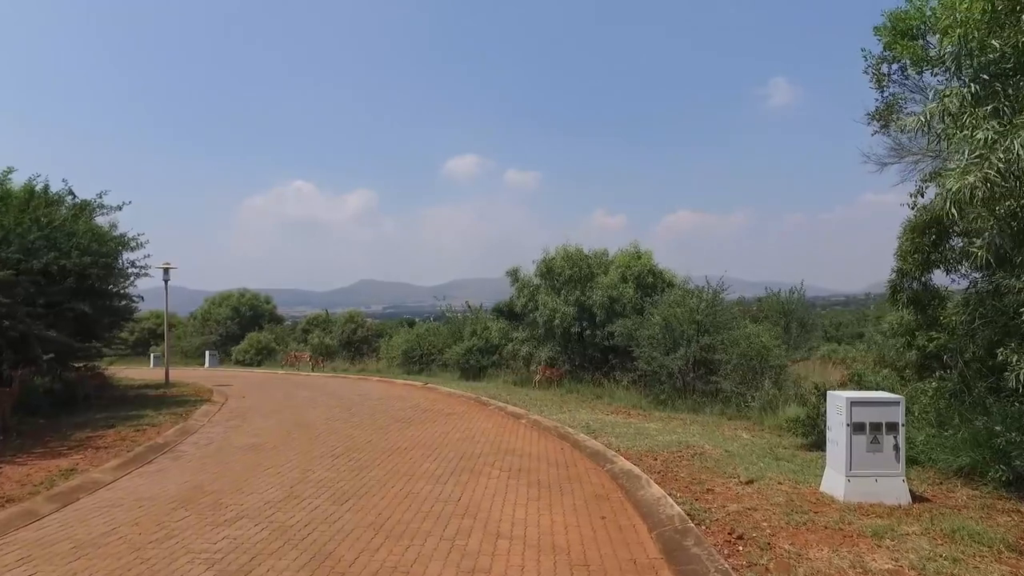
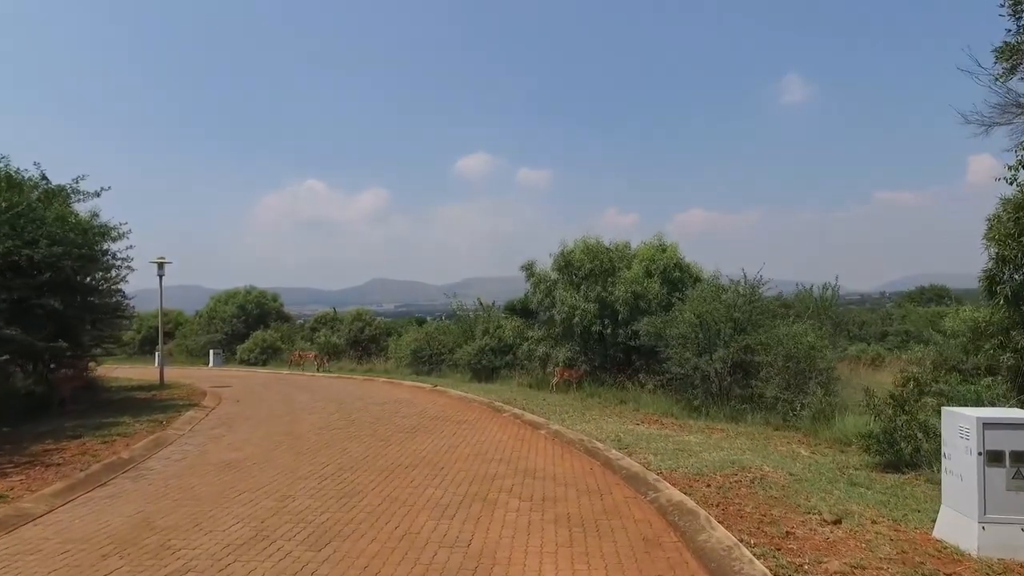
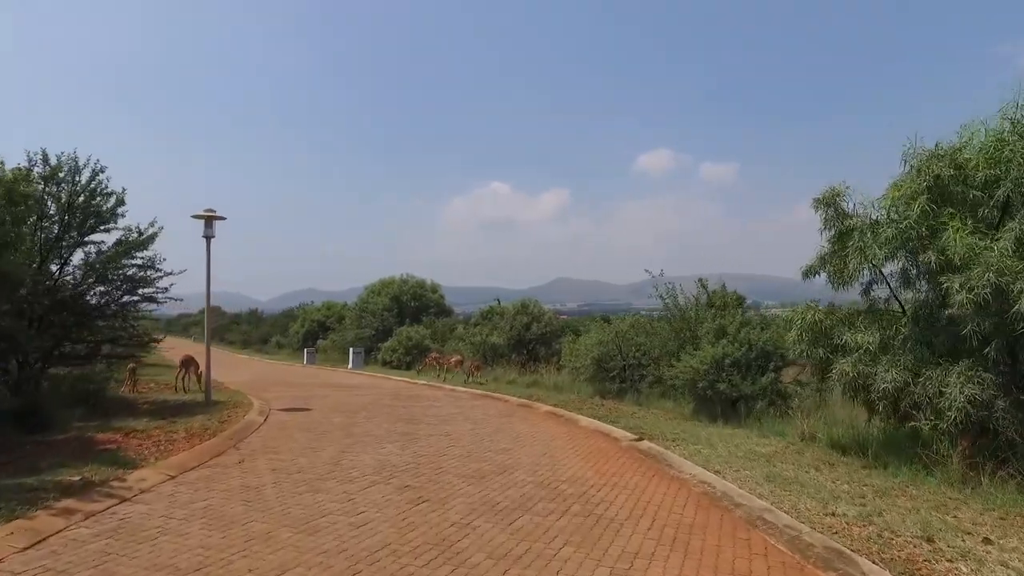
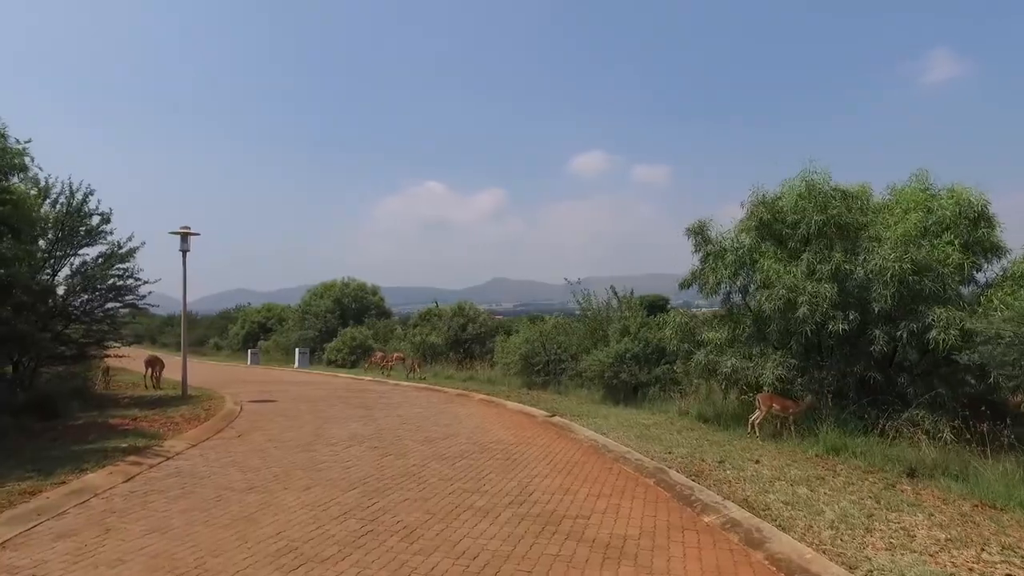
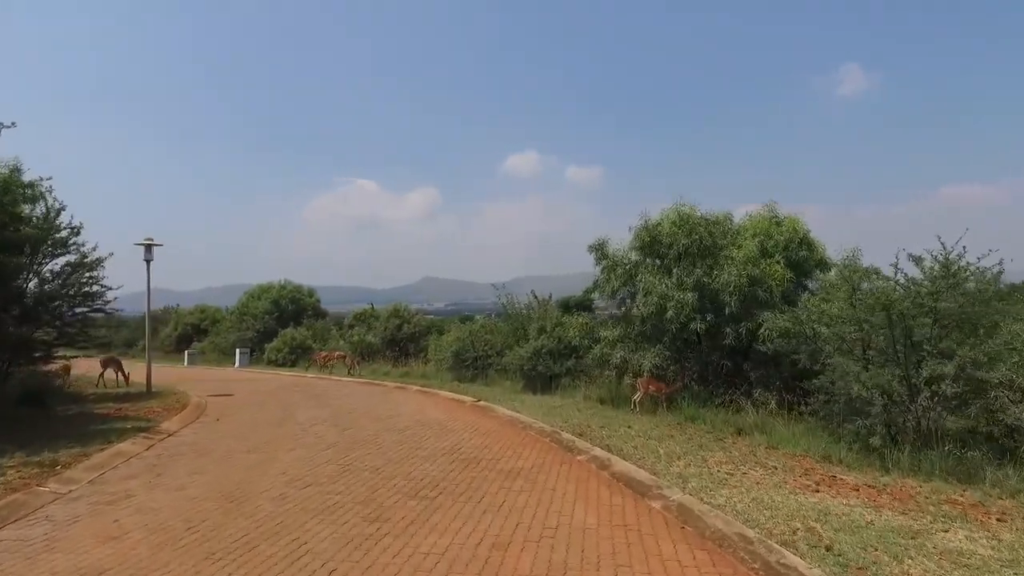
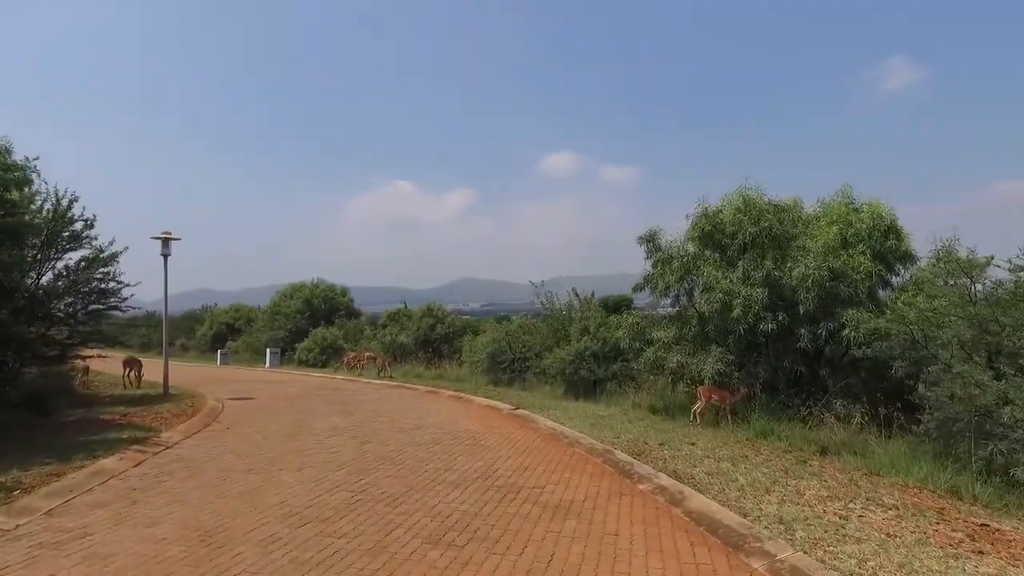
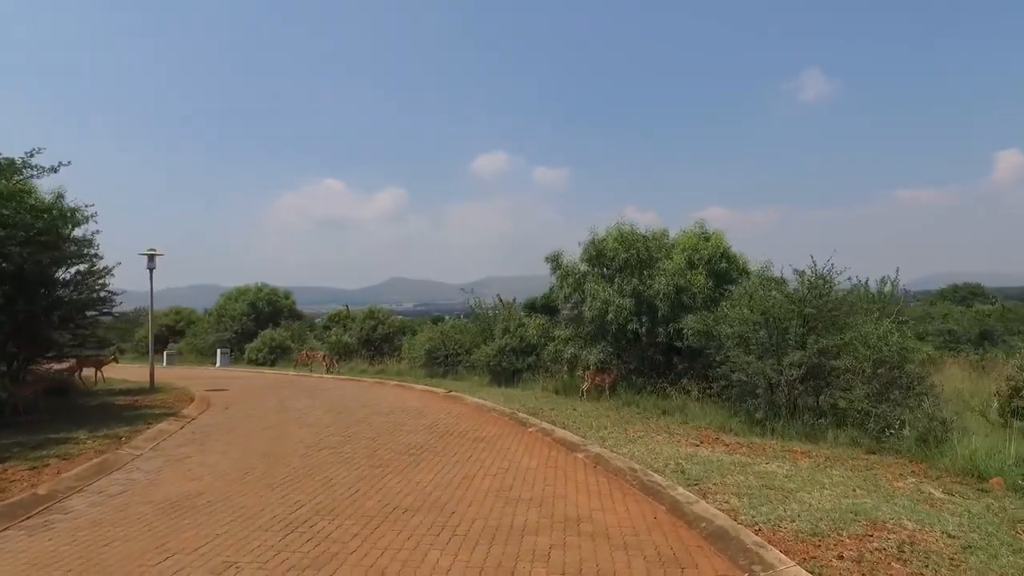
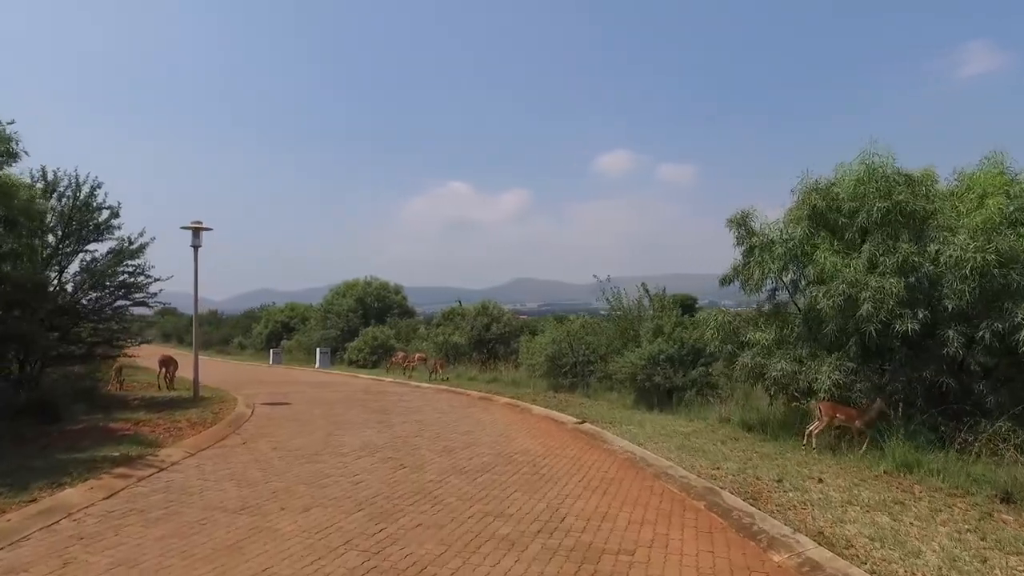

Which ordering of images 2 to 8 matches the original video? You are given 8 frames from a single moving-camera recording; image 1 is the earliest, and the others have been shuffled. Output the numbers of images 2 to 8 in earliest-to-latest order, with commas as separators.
2, 7, 5, 6, 4, 8, 3
